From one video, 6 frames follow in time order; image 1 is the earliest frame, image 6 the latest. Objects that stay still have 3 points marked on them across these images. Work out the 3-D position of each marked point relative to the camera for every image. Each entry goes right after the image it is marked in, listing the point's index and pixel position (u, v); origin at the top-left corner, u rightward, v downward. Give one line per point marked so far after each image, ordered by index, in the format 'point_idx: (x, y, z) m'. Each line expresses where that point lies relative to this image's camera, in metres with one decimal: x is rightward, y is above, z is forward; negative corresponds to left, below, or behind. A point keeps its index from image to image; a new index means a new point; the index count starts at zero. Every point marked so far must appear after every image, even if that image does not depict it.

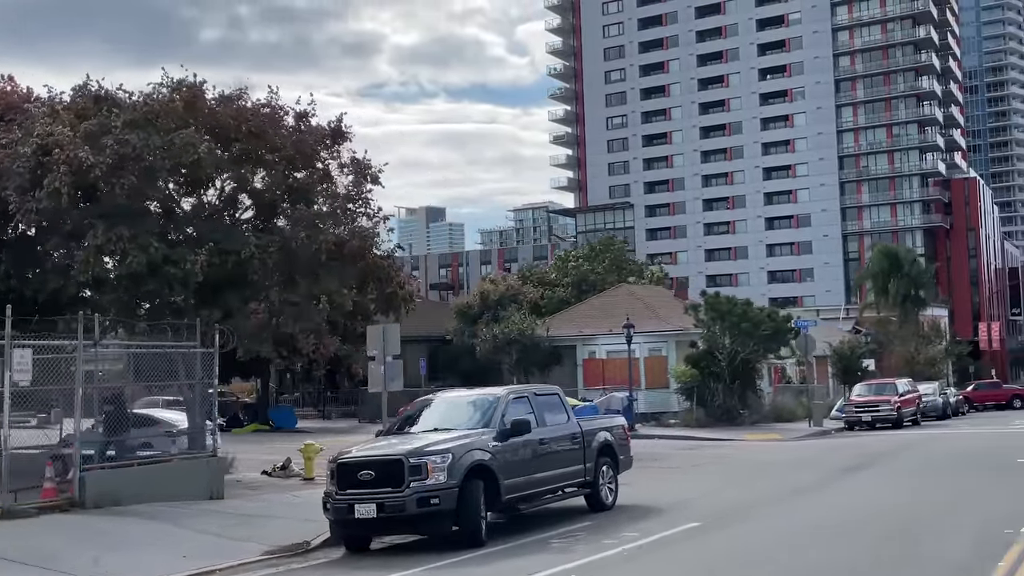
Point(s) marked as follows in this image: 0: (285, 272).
0: (-4.2, +0.3, +18.8) m
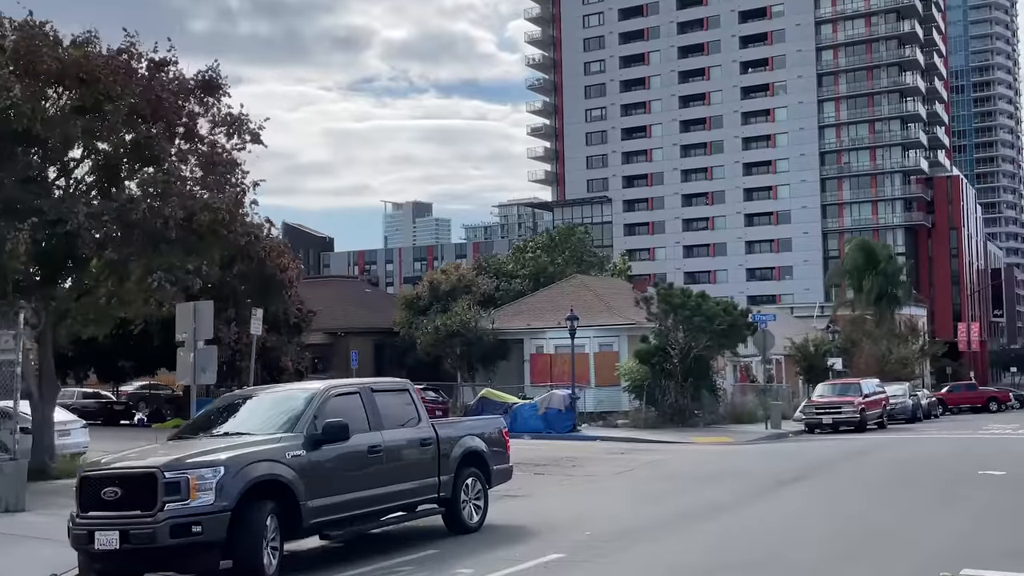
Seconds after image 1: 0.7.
0: (-6.1, +0.7, +16.0) m
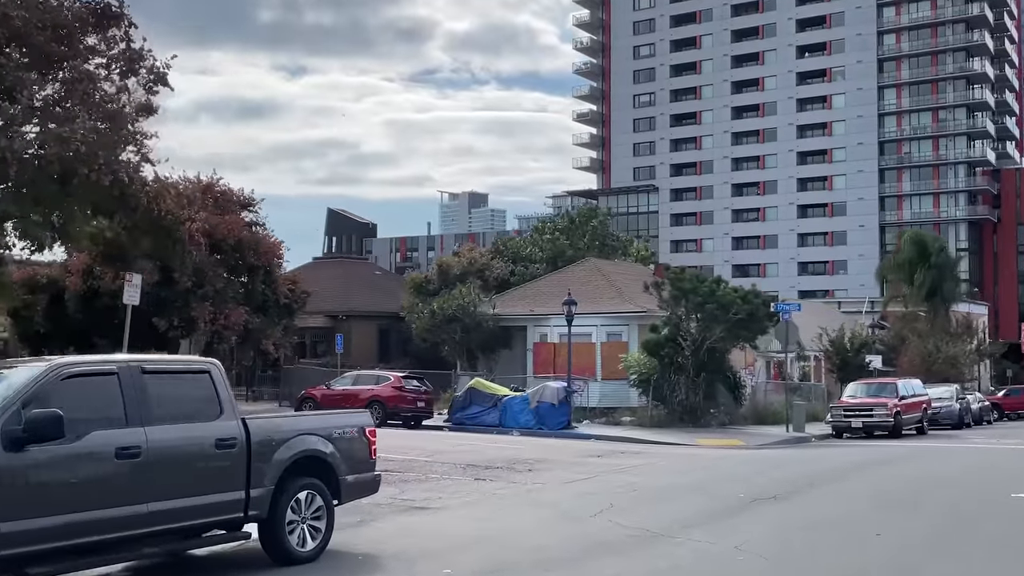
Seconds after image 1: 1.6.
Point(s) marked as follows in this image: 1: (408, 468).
0: (-7.2, +1.3, +13.4) m
1: (-1.8, -3.1, +17.3) m
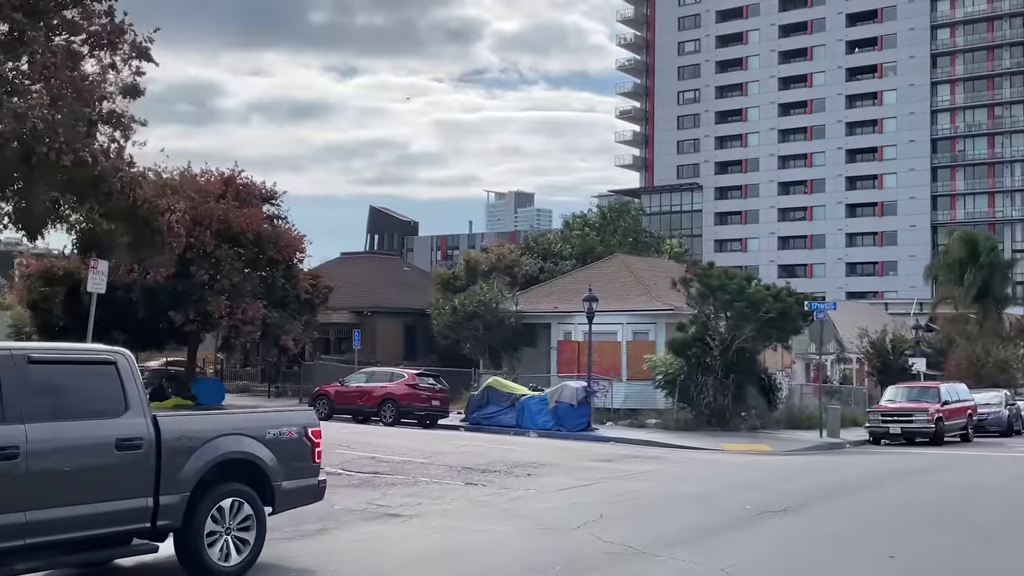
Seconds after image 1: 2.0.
0: (-7.4, +1.5, +12.6) m
1: (-1.8, -3.0, +16.2) m
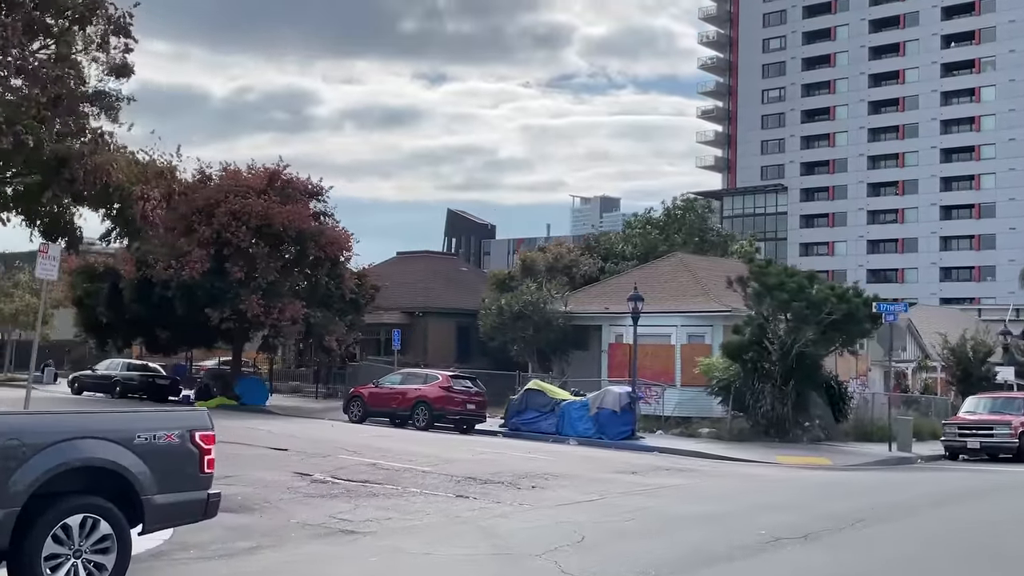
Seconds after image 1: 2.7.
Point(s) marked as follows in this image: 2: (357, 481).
0: (-7.6, +1.7, +11.7) m
1: (-1.8, -2.8, +14.8) m
2: (-2.3, -2.8, +14.5) m
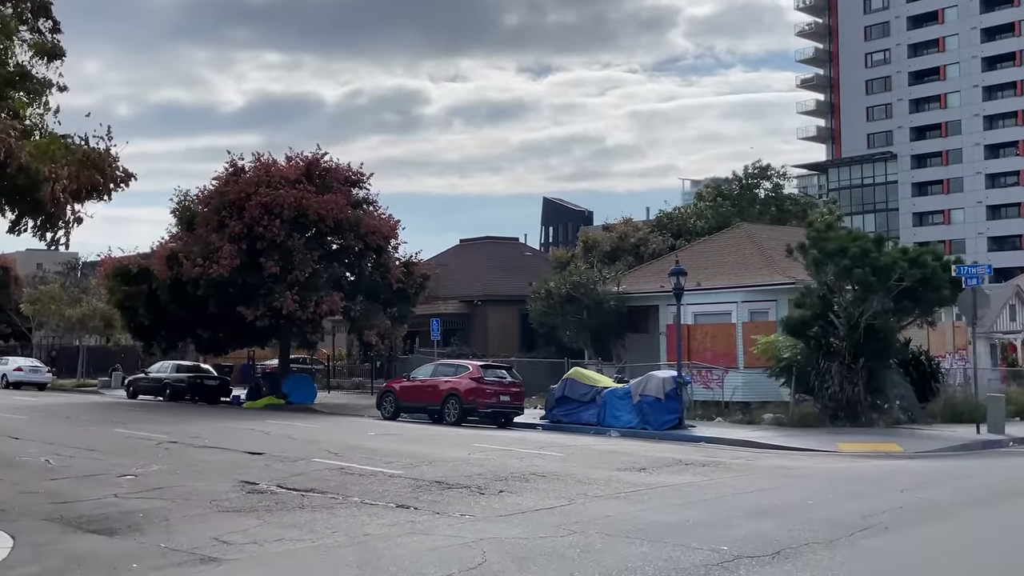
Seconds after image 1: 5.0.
0: (-8.6, +1.6, +10.5) m
1: (-2.2, -2.6, +13.0) m
2: (-2.7, -2.6, +12.7) m
